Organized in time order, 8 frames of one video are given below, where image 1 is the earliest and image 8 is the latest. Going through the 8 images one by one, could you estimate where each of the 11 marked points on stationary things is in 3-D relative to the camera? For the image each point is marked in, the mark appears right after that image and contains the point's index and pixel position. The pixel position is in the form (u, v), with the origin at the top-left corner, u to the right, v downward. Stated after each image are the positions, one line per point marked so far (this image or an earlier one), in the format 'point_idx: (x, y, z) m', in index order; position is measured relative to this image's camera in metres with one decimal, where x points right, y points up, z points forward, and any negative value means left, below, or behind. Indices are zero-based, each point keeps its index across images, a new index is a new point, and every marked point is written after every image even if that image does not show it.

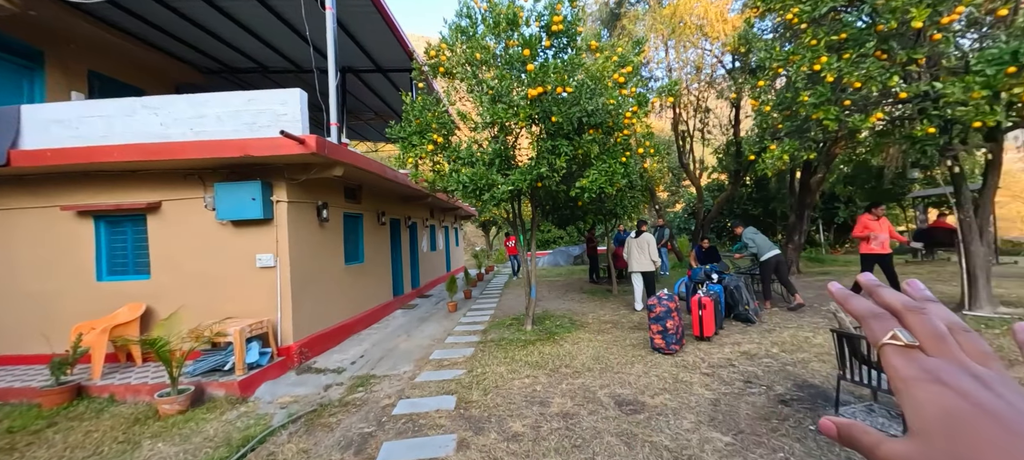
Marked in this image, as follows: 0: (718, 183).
0: (+8.0, +1.8, +15.6) m
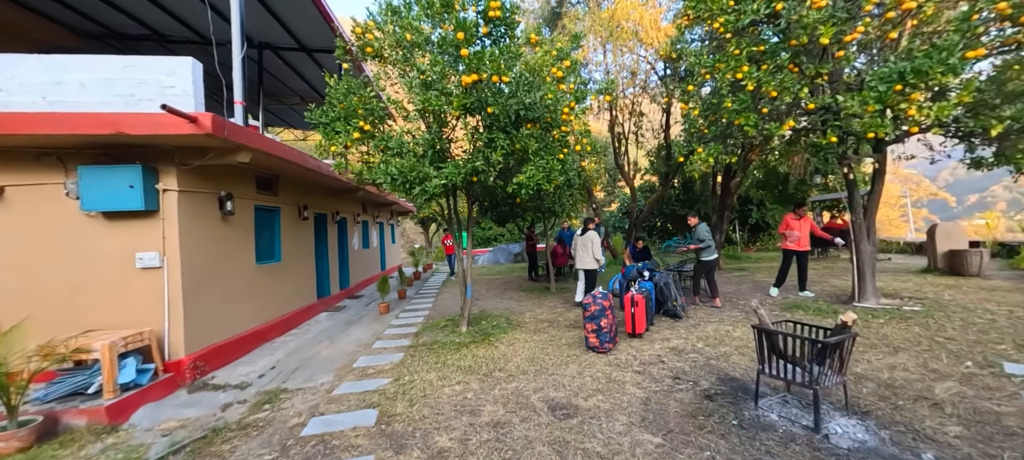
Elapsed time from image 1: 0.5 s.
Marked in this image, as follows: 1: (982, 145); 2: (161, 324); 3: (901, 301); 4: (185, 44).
0: (+5.6, +1.9, +16.4) m
1: (+6.4, +1.2, +5.5) m
2: (-3.0, -0.8, +3.5) m
3: (+5.8, -1.0, +6.0) m
4: (-5.5, +3.1, +6.7) m
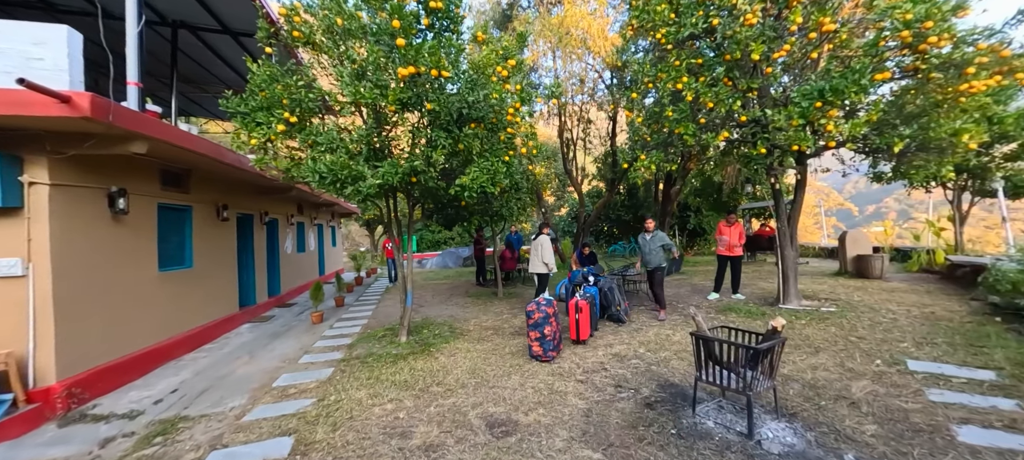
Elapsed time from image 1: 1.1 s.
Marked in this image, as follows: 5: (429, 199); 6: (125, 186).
0: (+3.5, +1.7, +16.8) m
1: (+5.7, +1.0, +6.1) m
2: (-3.5, -0.8, +2.9) m
3: (+5.0, -1.2, +6.5) m
4: (-6.3, +3.1, +5.9) m
5: (-1.1, +0.4, +5.4) m
6: (-3.6, +0.4, +3.7) m
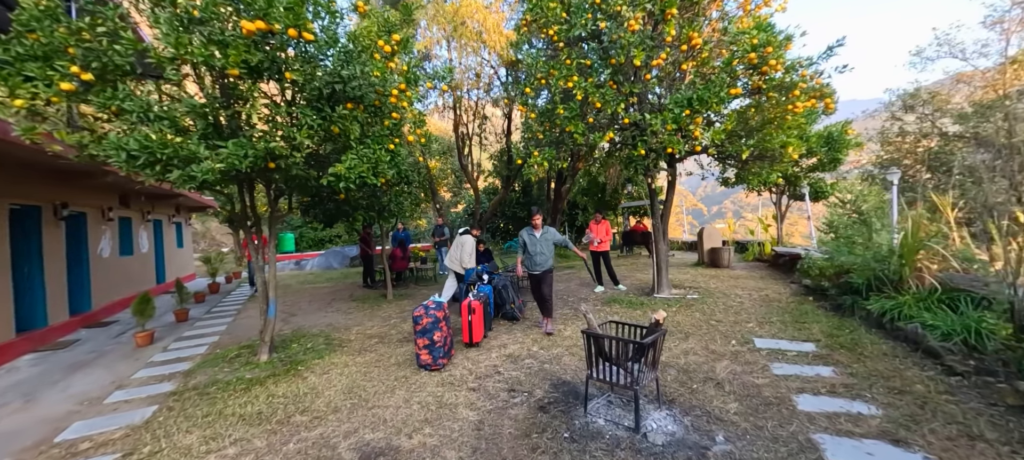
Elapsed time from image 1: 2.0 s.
0: (-0.9, +1.8, +16.8) m
1: (+3.9, +1.1, +7.0) m
2: (-4.1, -0.8, +1.6) m
3: (+3.2, -1.1, +7.3) m
4: (-7.6, +3.1, +3.7) m
5: (-2.5, +0.4, +4.6) m
6: (-4.4, +0.4, +2.4) m
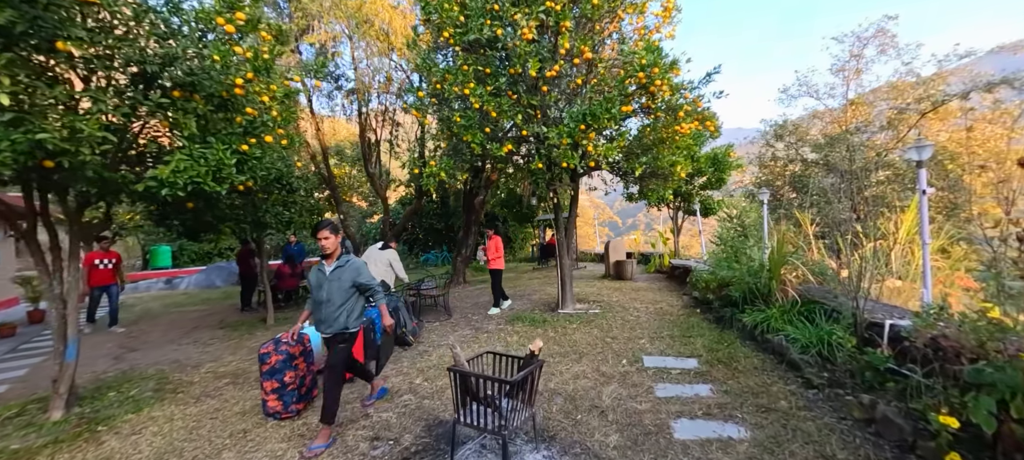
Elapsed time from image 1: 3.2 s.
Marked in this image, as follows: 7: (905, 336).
0: (-4.3, +1.3, +16.0) m
1: (+2.2, +0.8, +7.3) m
2: (-4.7, -0.9, +0.4) m
3: (+1.4, -1.4, +7.3) m
4: (-8.5, +3.0, +1.9) m
5: (-3.6, +0.3, +3.7) m
6: (-5.1, +0.3, +1.1) m
7: (+3.0, -0.8, +3.0) m
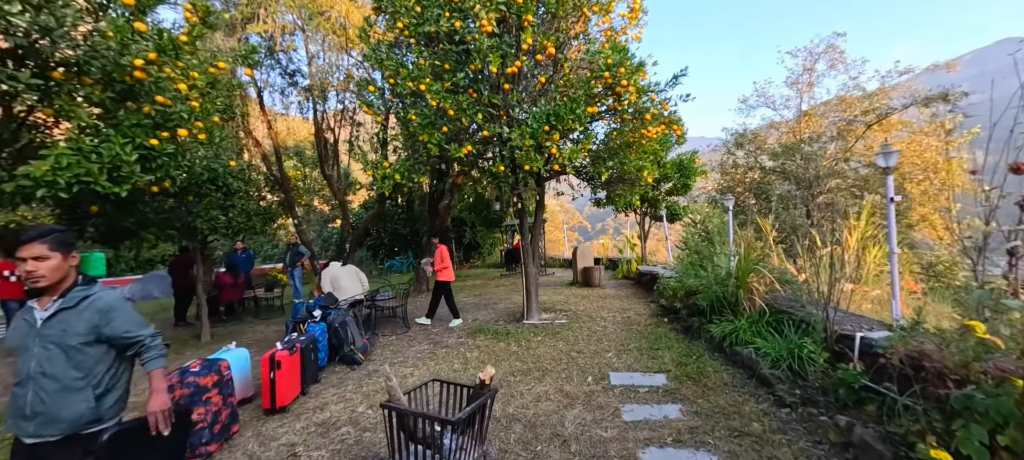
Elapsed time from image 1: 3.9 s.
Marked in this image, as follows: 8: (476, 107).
0: (-5.6, +1.1, +15.3) m
1: (+1.5, +0.7, +7.1) m
2: (-4.8, -0.9, -0.3) m
3: (+0.7, -1.5, +7.0) m
4: (-8.8, +3.0, +1.0) m
5: (-4.0, +0.2, +3.0) m
6: (-5.3, +0.3, +0.4) m
7: (+2.6, -0.9, +2.9) m
8: (-0.4, +1.5, +4.9) m
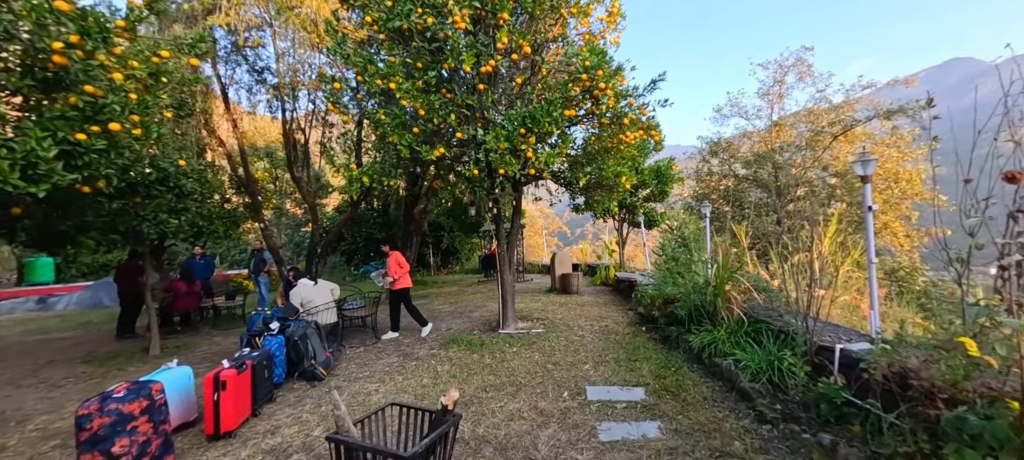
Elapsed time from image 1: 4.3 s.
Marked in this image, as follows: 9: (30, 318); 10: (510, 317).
0: (-6.4, +1.0, +14.8) m
1: (+1.1, +0.6, +6.9) m
2: (-4.9, -0.9, -0.8) m
3: (+0.3, -1.6, +6.8) m
4: (-8.8, +3.0, +0.4) m
5: (-4.2, +0.2, +2.6) m
6: (-5.4, +0.3, -0.1) m
7: (+2.4, -0.9, +2.8) m
8: (-0.7, +1.4, +4.7) m
9: (-12.1, -2.2, +10.0) m
10: (0.0, -1.4, +6.5) m
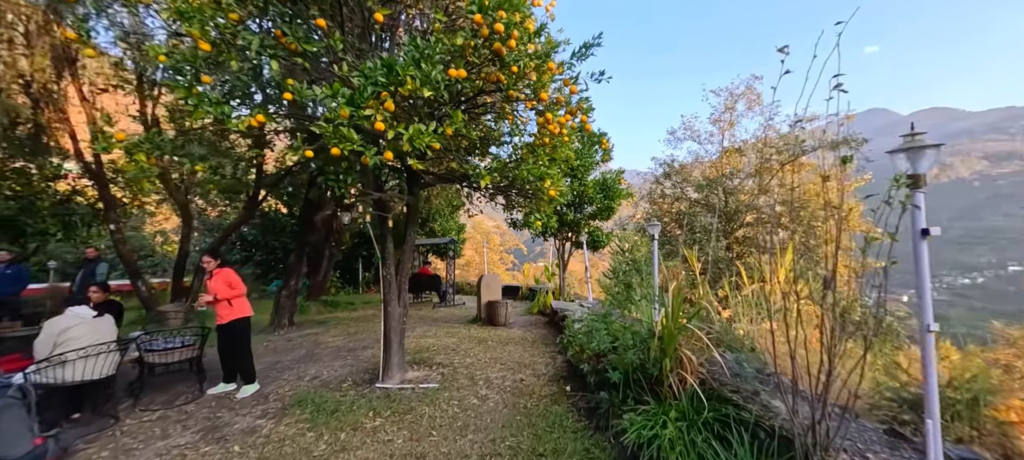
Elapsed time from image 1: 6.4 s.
0: (-8.5, +0.7, +12.5) m
1: (-0.2, +0.4, +5.4) m
2: (-5.4, -0.6, -2.9) m
3: (-1.1, -1.8, +5.1) m
4: (-9.3, +3.4, -2.0) m
5: (-5.1, +0.3, +0.6) m
6: (-6.0, +0.6, -2.2) m
7: (+1.5, -1.1, +1.4) m
8: (-1.8, +1.3, +3.0) m
9: (-13.8, -2.0, +7.1) m
10: (-1.4, -1.6, +4.8) m
